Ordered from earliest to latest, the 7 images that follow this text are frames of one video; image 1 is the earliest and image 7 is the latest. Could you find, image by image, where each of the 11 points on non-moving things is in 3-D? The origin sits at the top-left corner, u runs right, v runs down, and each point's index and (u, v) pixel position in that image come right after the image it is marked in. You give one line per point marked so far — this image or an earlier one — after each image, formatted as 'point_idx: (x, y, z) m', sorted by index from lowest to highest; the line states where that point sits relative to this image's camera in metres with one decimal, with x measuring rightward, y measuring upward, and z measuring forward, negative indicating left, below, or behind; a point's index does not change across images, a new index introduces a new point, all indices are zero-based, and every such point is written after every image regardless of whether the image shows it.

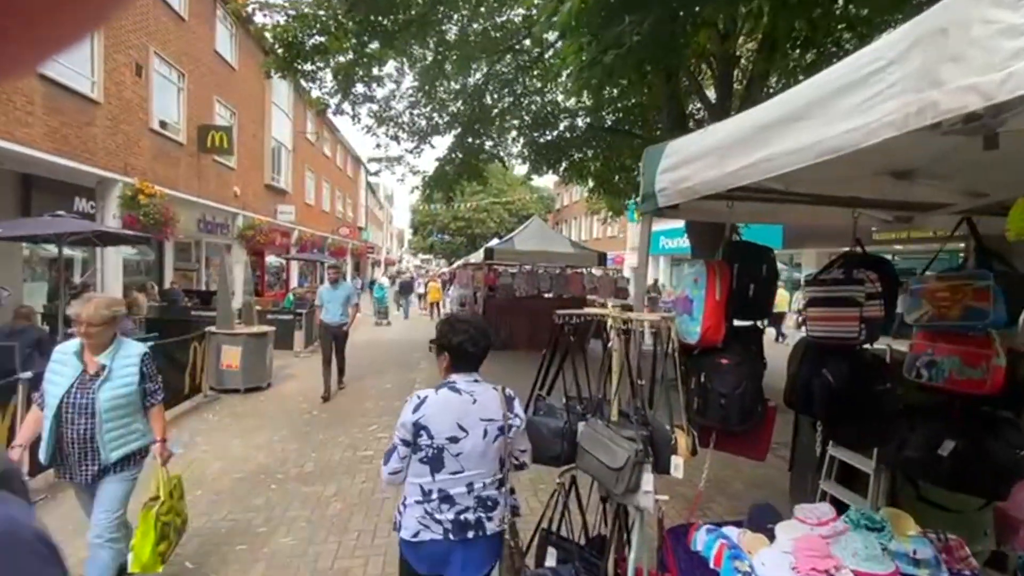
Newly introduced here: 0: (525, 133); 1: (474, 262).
0: (+0.3, +3.9, +12.5) m
1: (-1.2, +0.8, +16.0) m
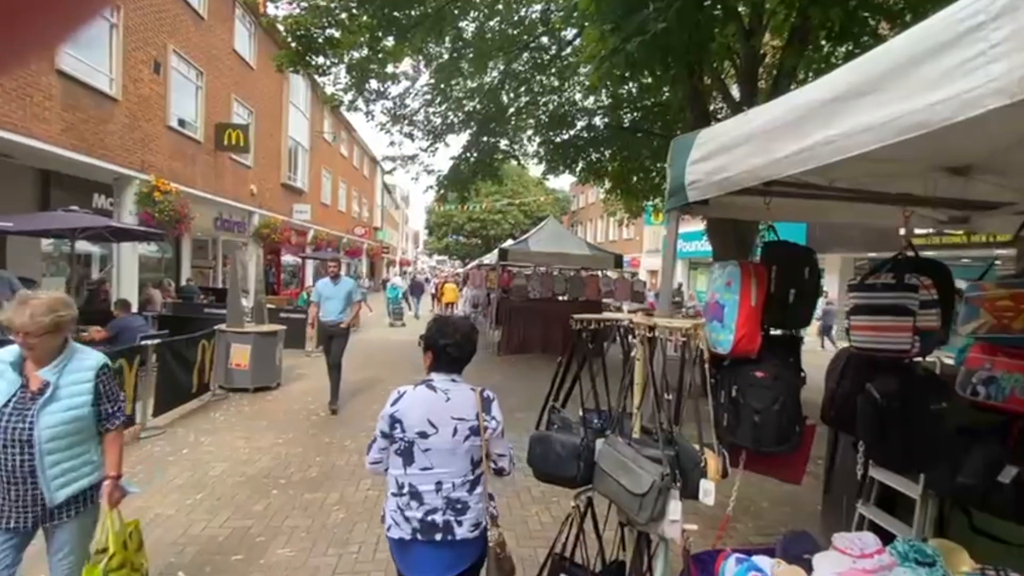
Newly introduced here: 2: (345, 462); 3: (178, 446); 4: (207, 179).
0: (+0.7, +3.9, +12.3) m
1: (-0.8, +0.8, +15.8) m
2: (-1.9, -2.0, +5.5) m
3: (-4.0, -1.9, +5.9) m
4: (-9.5, +3.4, +15.3) m
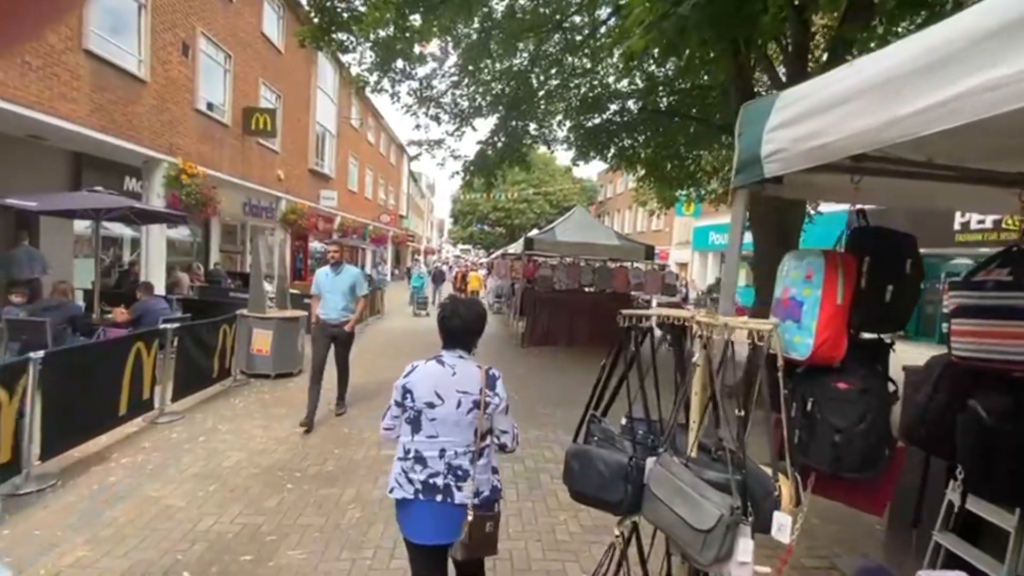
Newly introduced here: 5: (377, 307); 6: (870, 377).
0: (+1.4, +4.1, +11.8) m
1: (0.0, +1.1, +15.4) m
2: (-1.6, -1.8, +5.3) m
3: (-3.7, -1.7, +5.8) m
4: (-8.7, +3.9, +15.3) m
5: (-4.7, -0.7, +17.0) m
6: (+1.5, -0.4, +2.1) m
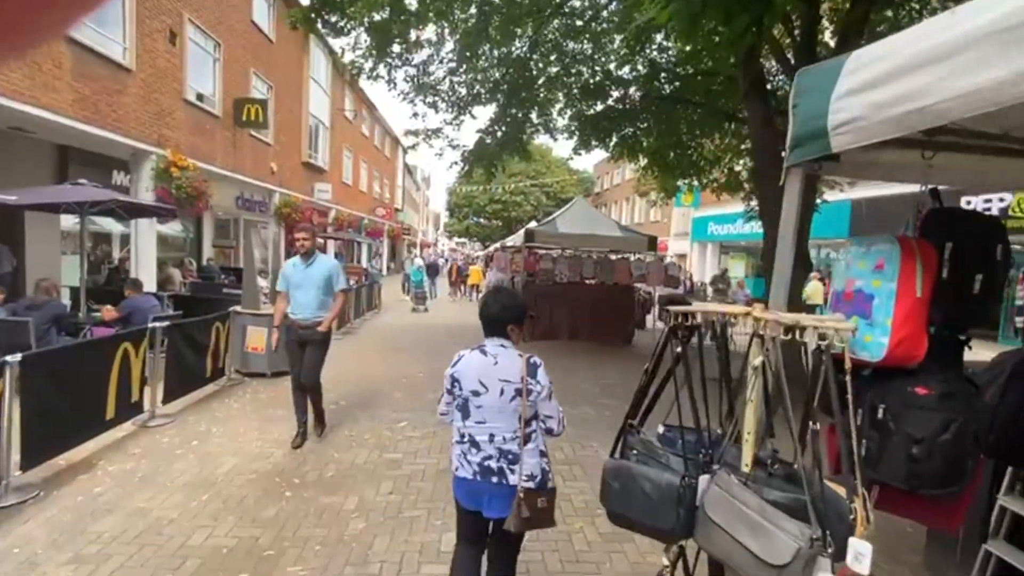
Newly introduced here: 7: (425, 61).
0: (+1.4, +4.3, +11.5) m
1: (0.0, +1.3, +15.1) m
2: (-1.5, -1.8, +5.0) m
3: (-3.6, -1.7, +5.5) m
4: (-8.7, +4.0, +14.9) m
5: (-4.7, -0.5, +16.7) m
6: (+1.7, -0.3, +1.9) m
7: (-1.7, +4.5, +9.6) m
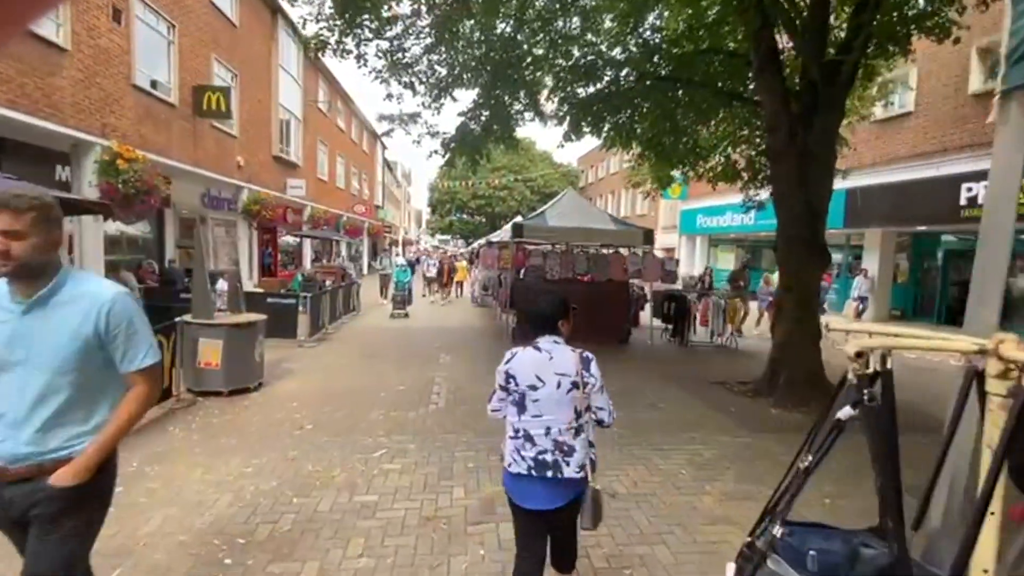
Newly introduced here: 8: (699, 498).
0: (+1.1, +4.3, +10.6) m
1: (-0.4, +1.4, +14.2) m
2: (-1.5, -1.8, +4.1) m
3: (-3.7, -1.8, +4.5) m
4: (-9.2, +3.9, +13.7) m
5: (-5.1, -0.5, +15.6) m
6: (+1.7, -0.4, +1.0) m
7: (-2.0, +4.4, +8.6) m
8: (+1.7, -1.9, +4.4) m
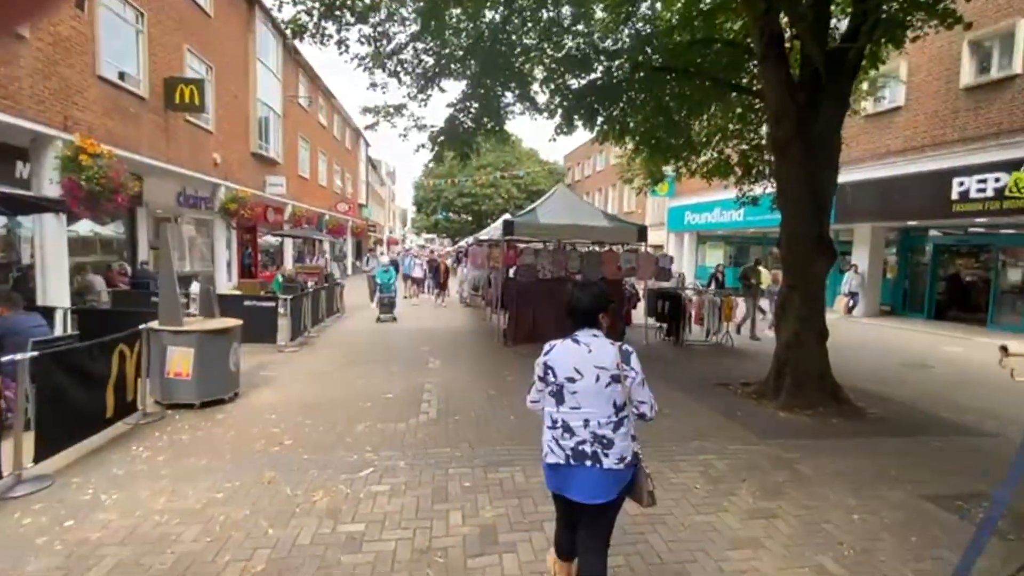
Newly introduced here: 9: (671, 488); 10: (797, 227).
0: (+0.9, +4.3, +10.2) m
1: (-0.7, +1.4, +13.8) m
2: (-1.5, -1.8, +3.6) m
3: (-3.6, -1.8, +4.0) m
4: (-9.5, +3.8, +13.0) m
5: (-5.5, -0.5, +15.1) m
6: (+1.8, -0.4, +0.6) m
7: (-2.1, +4.4, +8.1) m
8: (+1.7, -1.9, +4.0) m
9: (+1.5, -1.8, +4.5) m
10: (+4.2, +0.9, +7.2) m
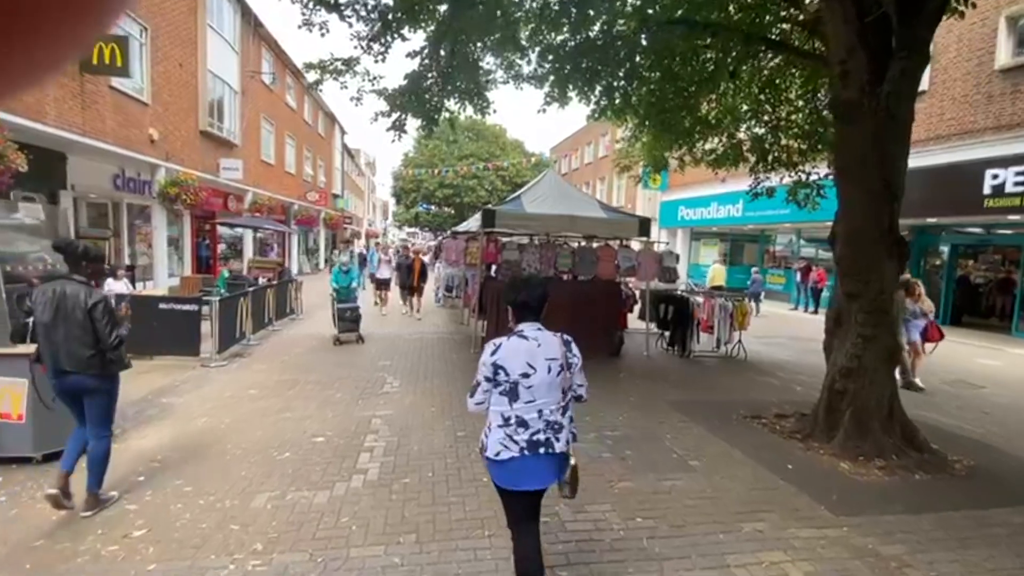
0: (+0.6, +4.3, +8.4) m
1: (-1.1, +1.4, +11.9) m
2: (-1.7, -1.9, +1.8) m
3: (-3.8, -1.9, +2.1) m
4: (-9.9, +3.9, +10.9) m
5: (-6.0, -0.5, +13.1) m
6: (+1.8, -0.5, -1.1) m
7: (-2.4, +4.4, +6.2) m
8: (+1.5, -2.0, +2.3) m
9: (+1.3, -1.9, +2.7) m
10: (+3.9, +0.8, +5.6) m
